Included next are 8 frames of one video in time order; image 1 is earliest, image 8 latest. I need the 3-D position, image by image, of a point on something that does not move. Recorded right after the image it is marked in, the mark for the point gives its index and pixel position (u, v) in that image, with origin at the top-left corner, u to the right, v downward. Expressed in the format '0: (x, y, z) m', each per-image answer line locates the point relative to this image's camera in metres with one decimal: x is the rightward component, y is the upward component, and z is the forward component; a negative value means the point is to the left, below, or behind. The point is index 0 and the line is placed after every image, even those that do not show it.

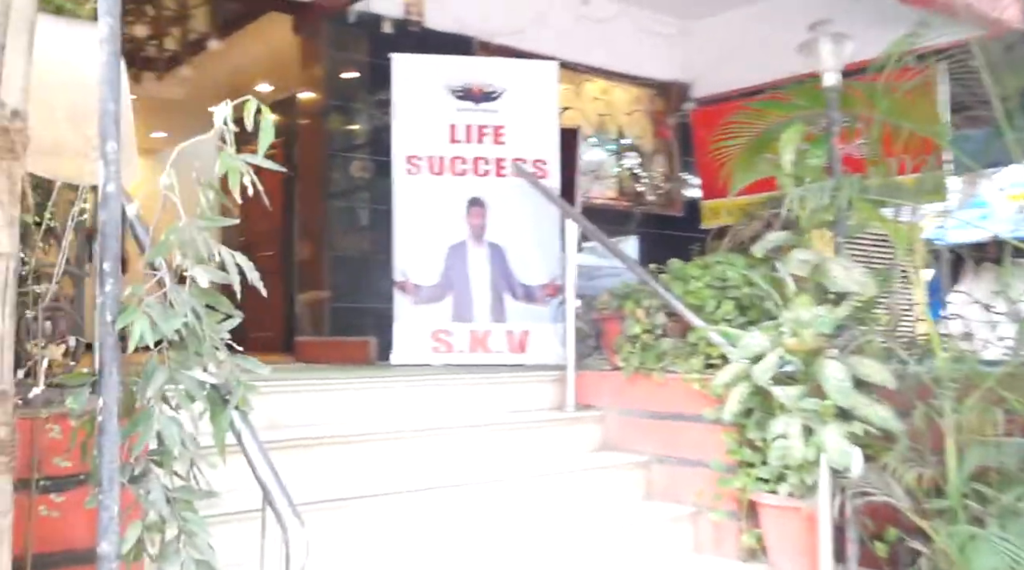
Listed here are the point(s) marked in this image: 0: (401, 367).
0: (-0.5, -0.4, +4.2) m
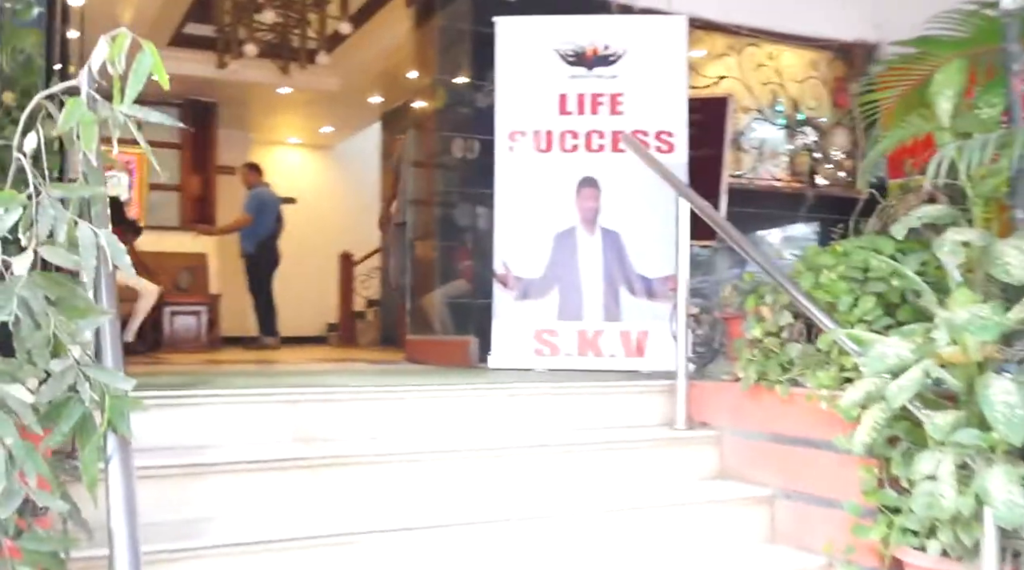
0: (0.0, -0.3, +3.7) m
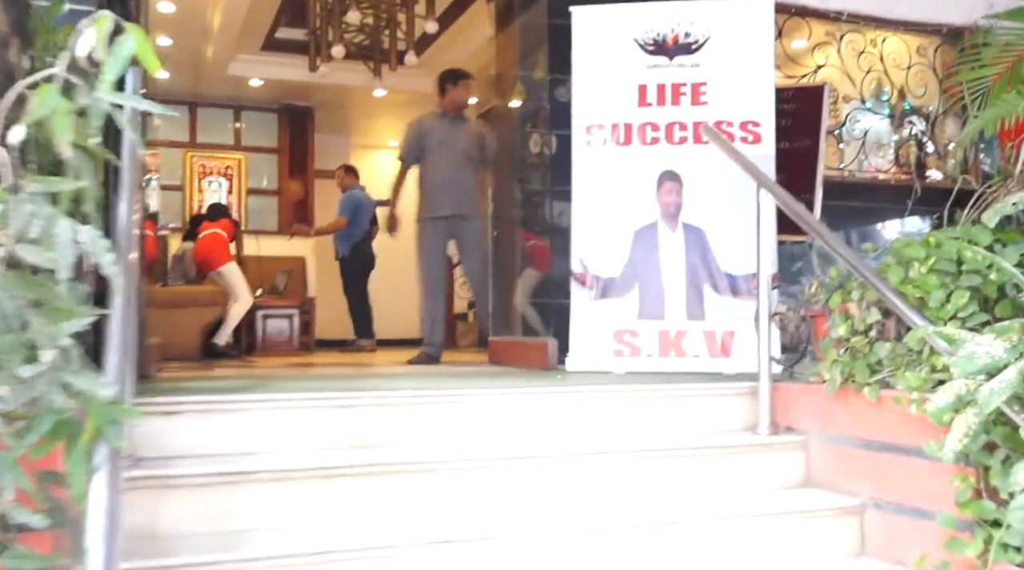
0: (+0.3, -0.3, +3.6) m
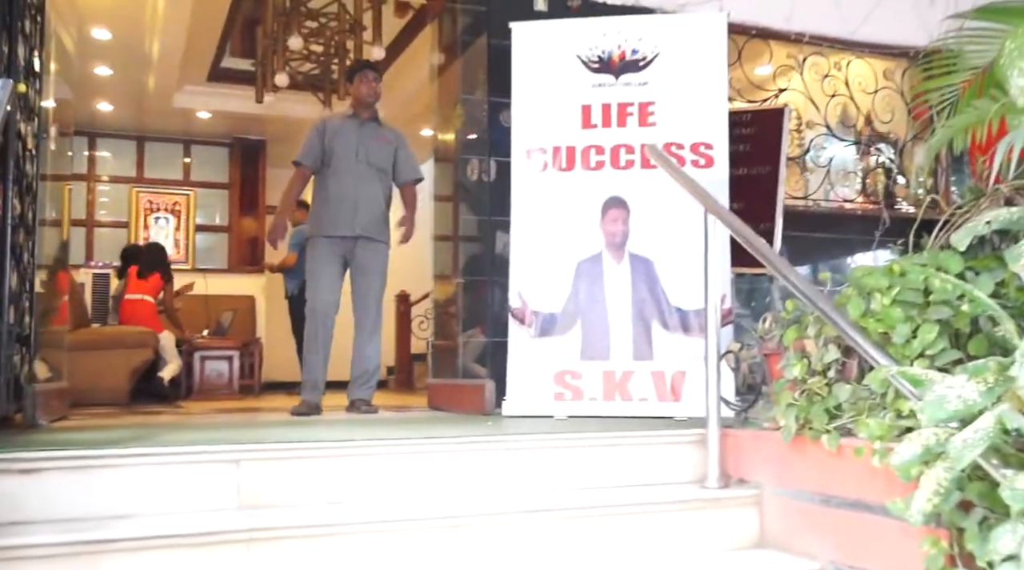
0: (0.0, -0.5, +3.3) m
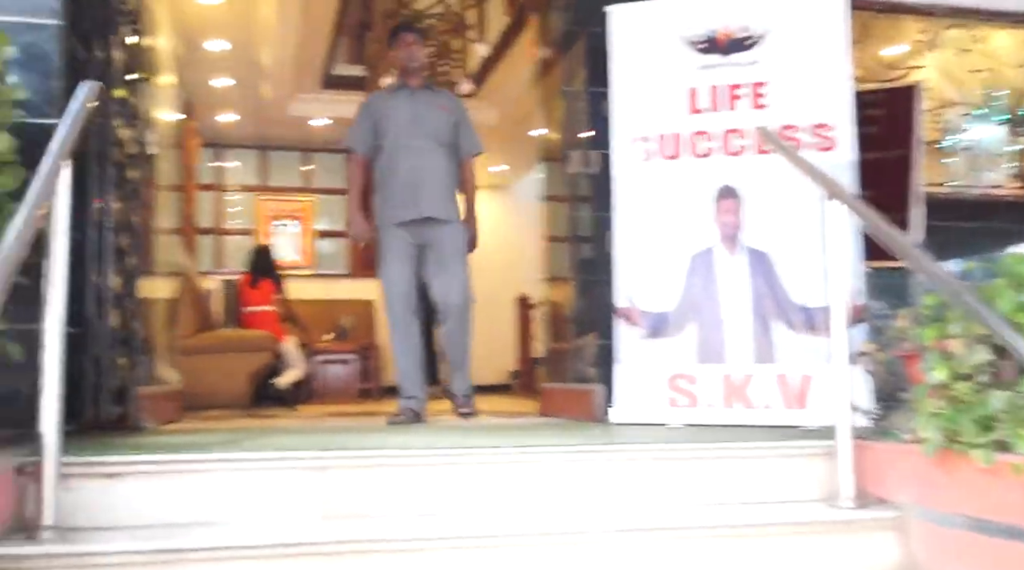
0: (+0.4, -0.5, +3.1) m
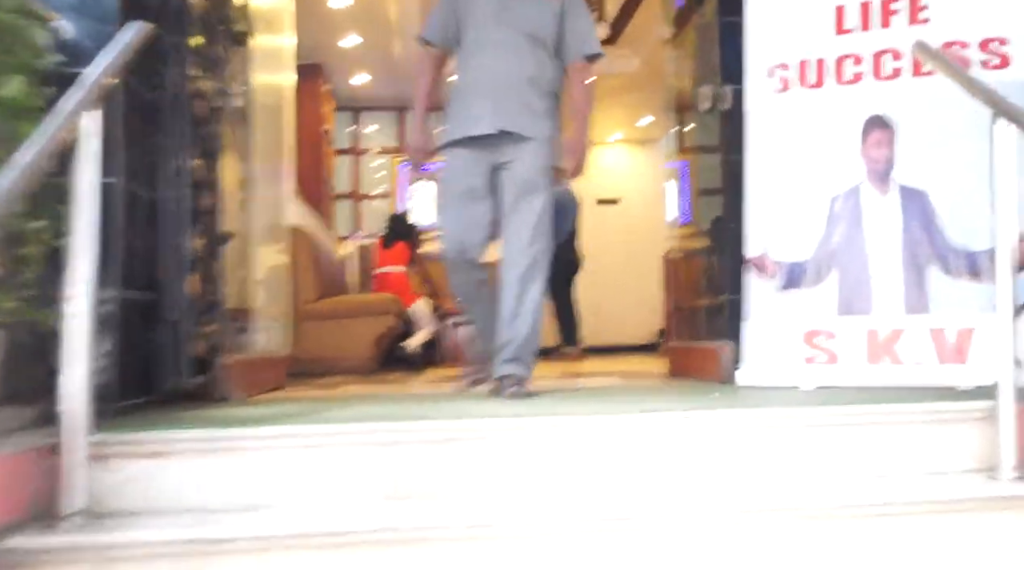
0: (+0.7, -0.3, +2.8) m
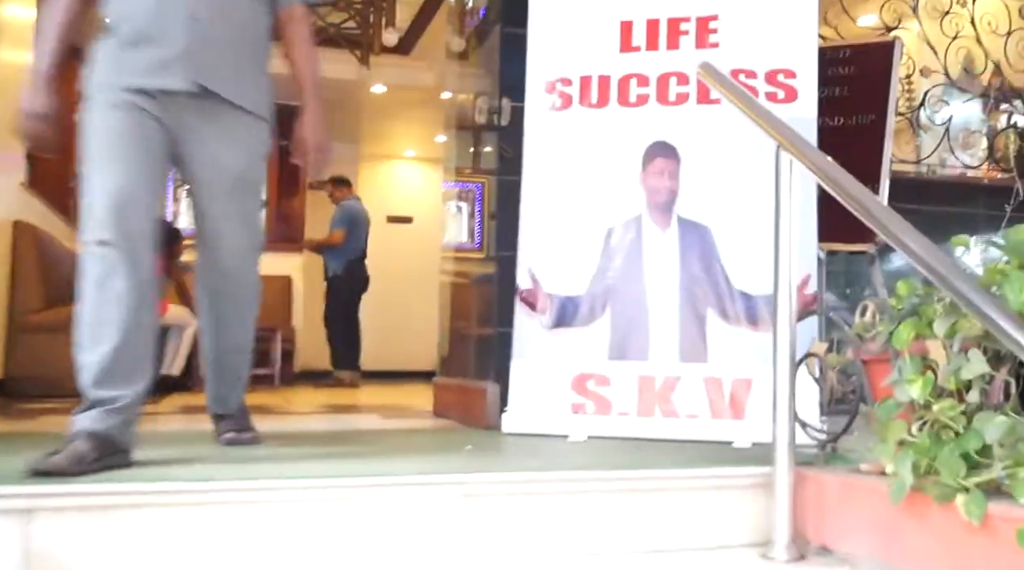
0: (0.0, -0.4, +2.5) m
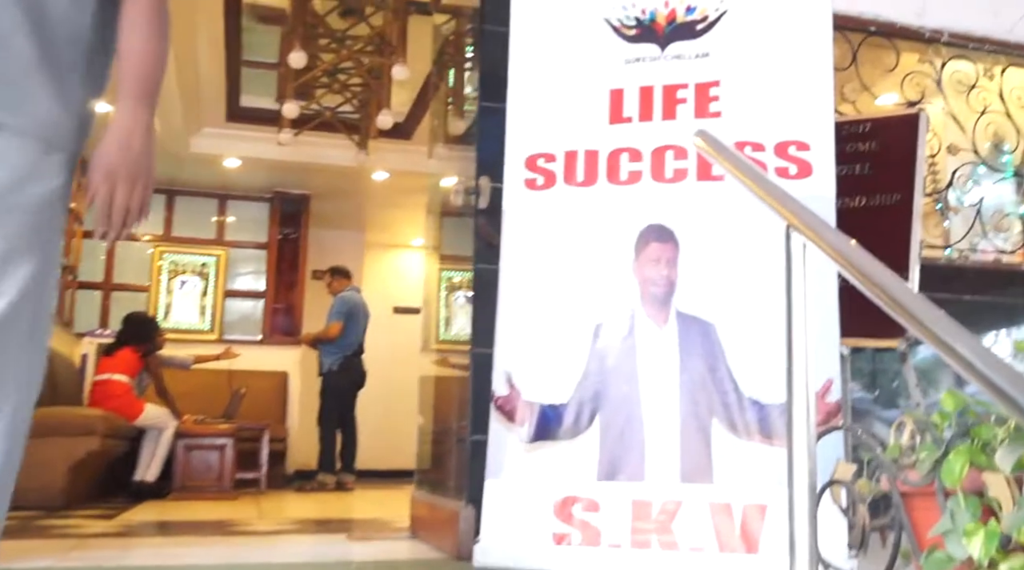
0: (0.0, -0.6, +2.1) m
